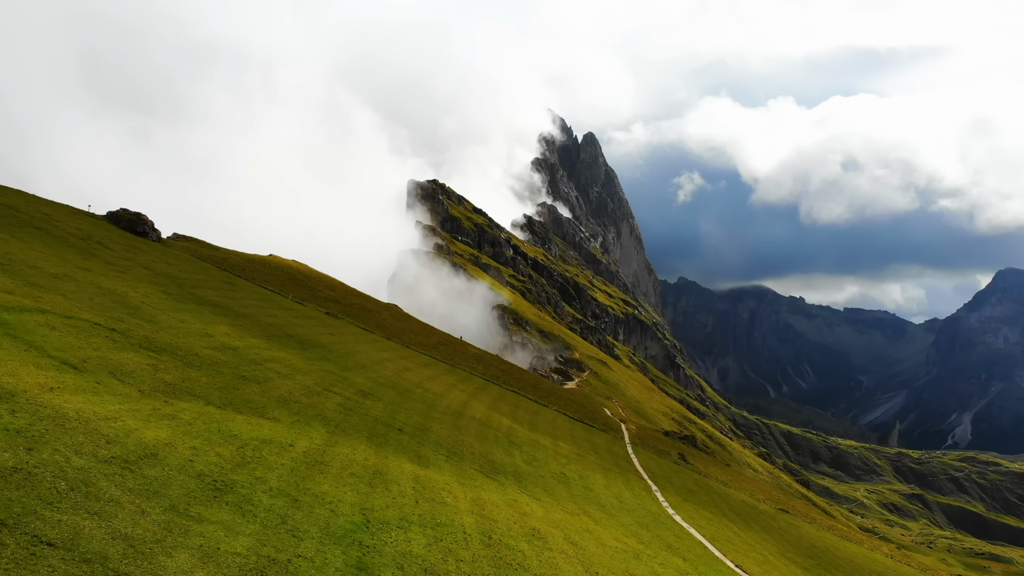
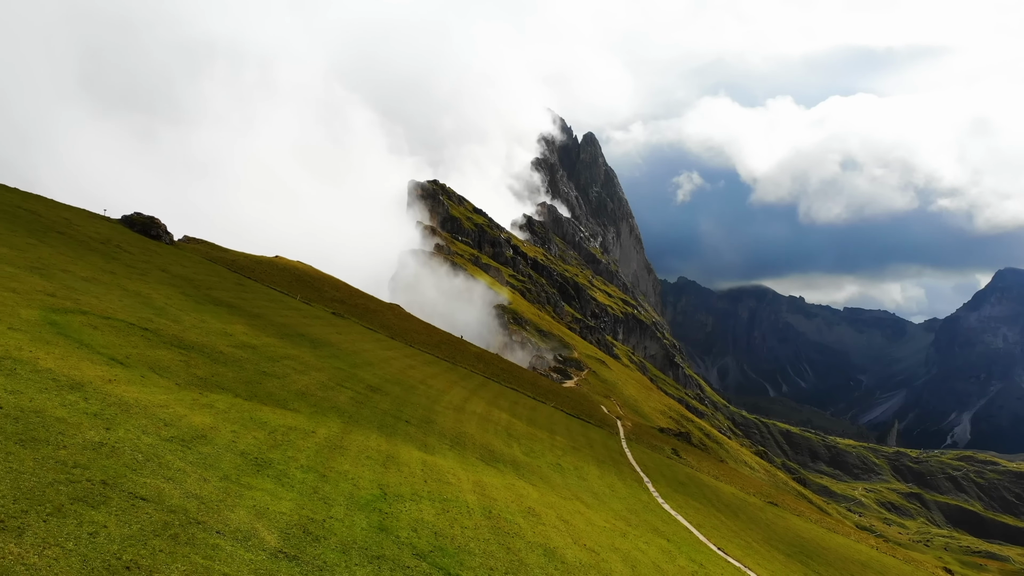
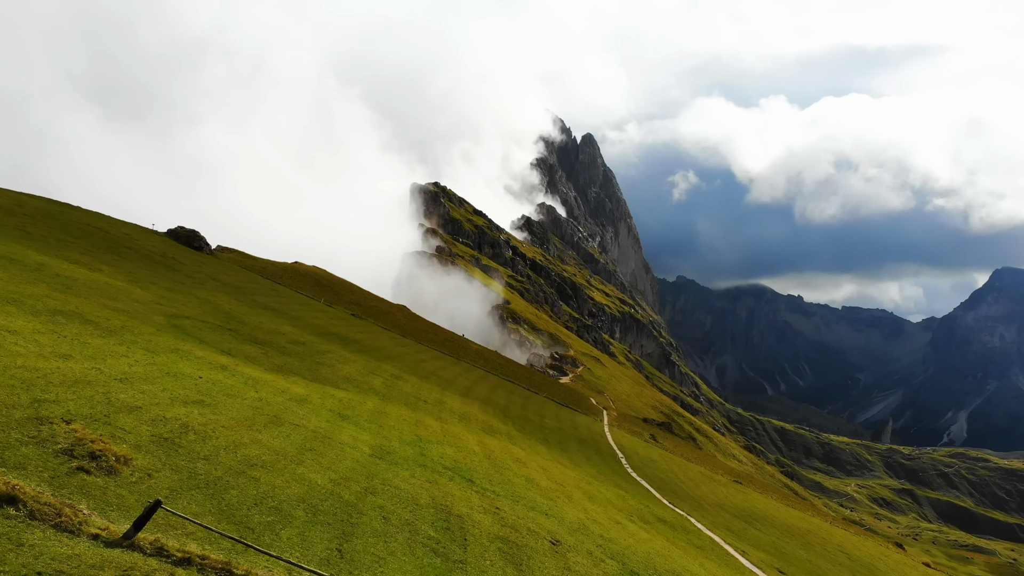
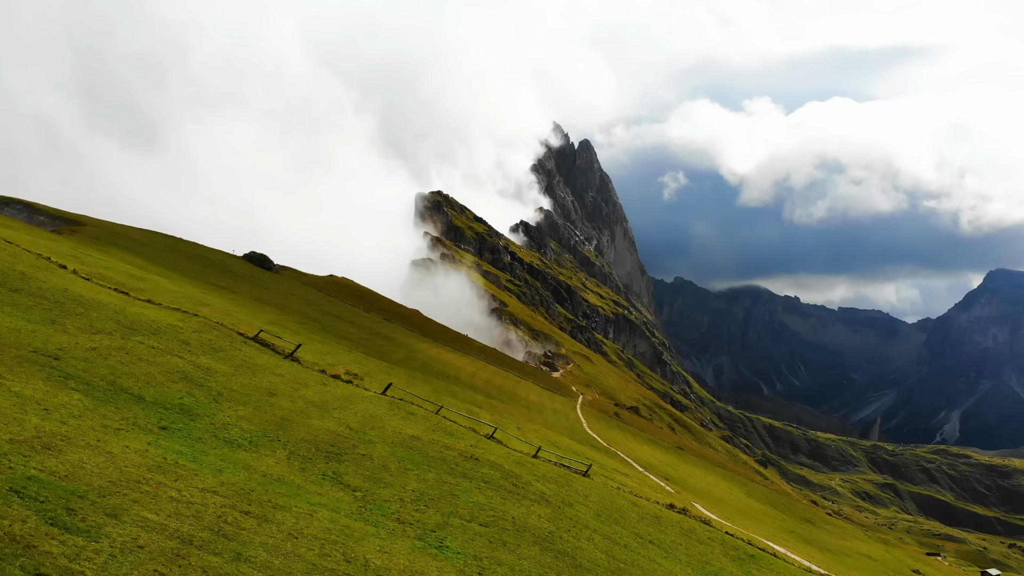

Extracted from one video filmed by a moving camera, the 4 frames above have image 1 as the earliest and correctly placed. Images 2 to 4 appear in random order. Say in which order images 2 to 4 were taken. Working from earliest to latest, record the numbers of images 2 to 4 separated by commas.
2, 3, 4
